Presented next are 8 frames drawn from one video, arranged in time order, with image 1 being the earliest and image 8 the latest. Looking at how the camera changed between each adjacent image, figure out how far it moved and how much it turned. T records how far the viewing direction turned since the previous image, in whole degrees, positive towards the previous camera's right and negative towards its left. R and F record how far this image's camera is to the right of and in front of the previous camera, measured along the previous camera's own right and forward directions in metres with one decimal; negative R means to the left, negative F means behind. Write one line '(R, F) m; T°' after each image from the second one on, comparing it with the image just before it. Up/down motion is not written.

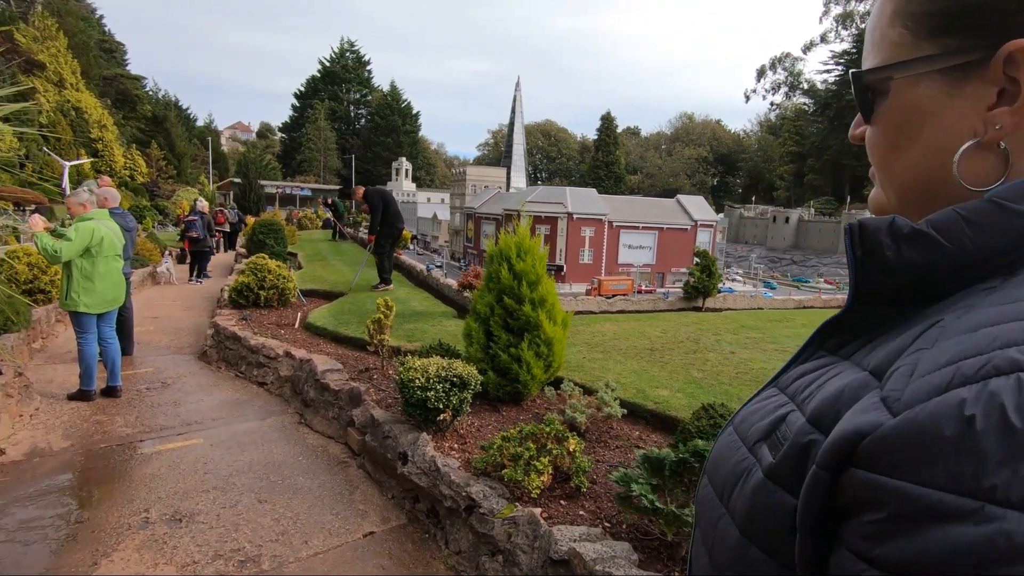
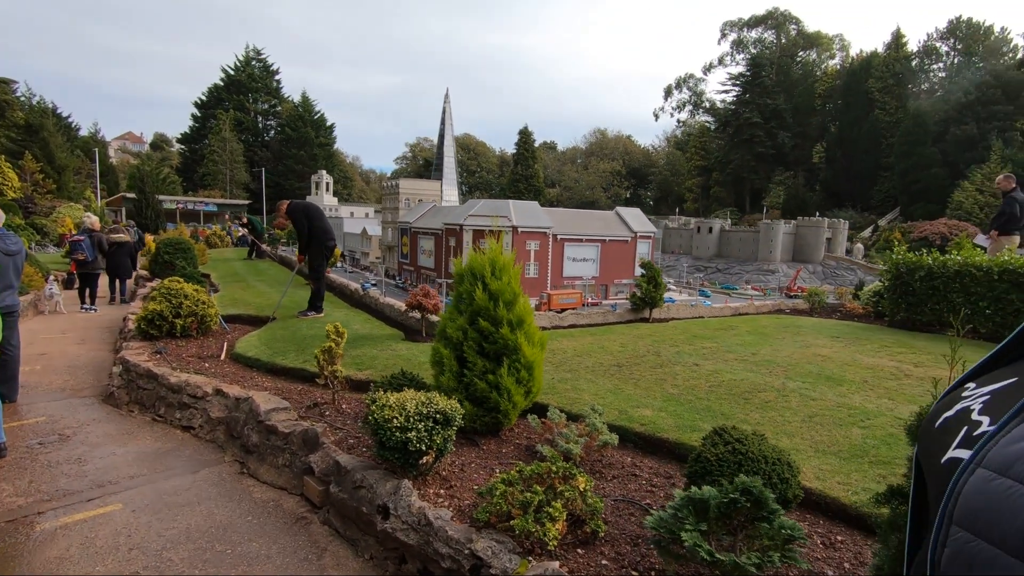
(-0.6, +0.5) m; +8°
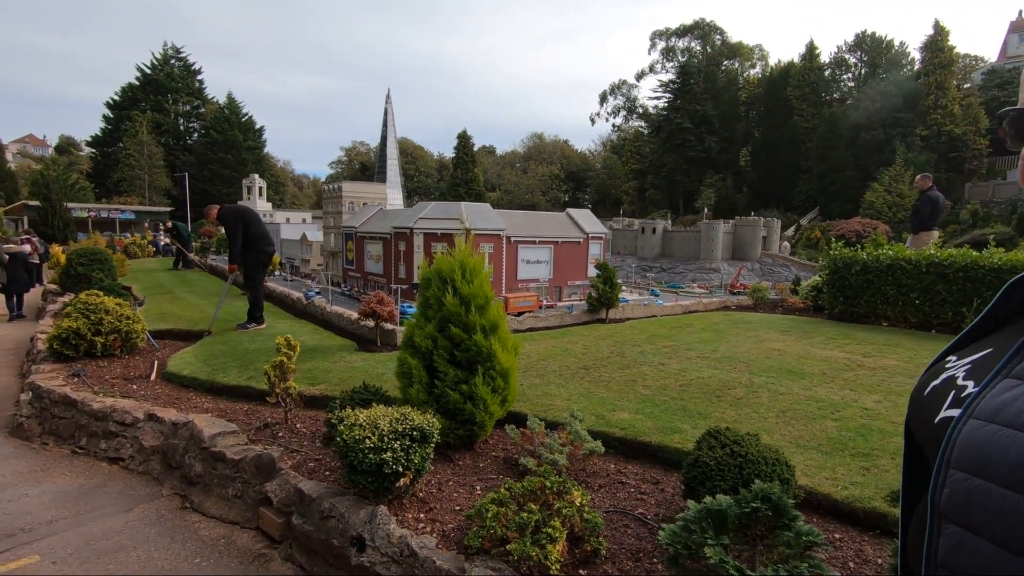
(-0.3, +0.3) m; +6°
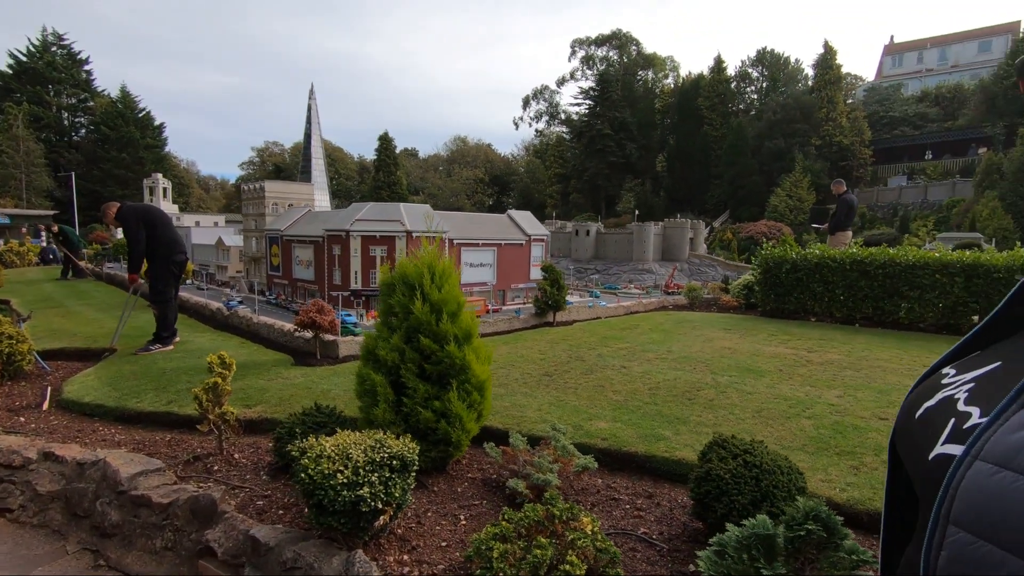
(-0.5, +0.5) m; +8°
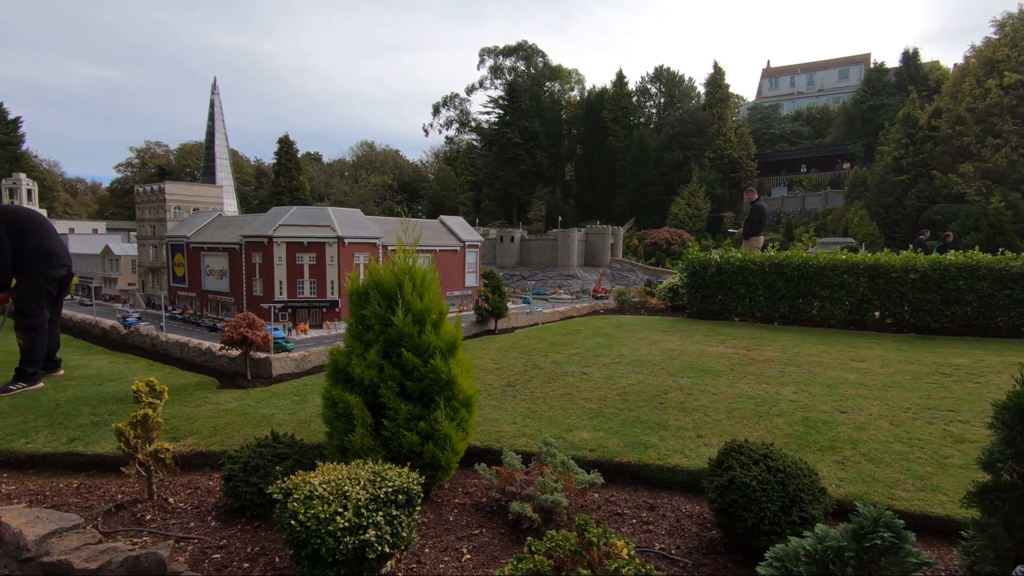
(-0.7, +0.4) m; +10°
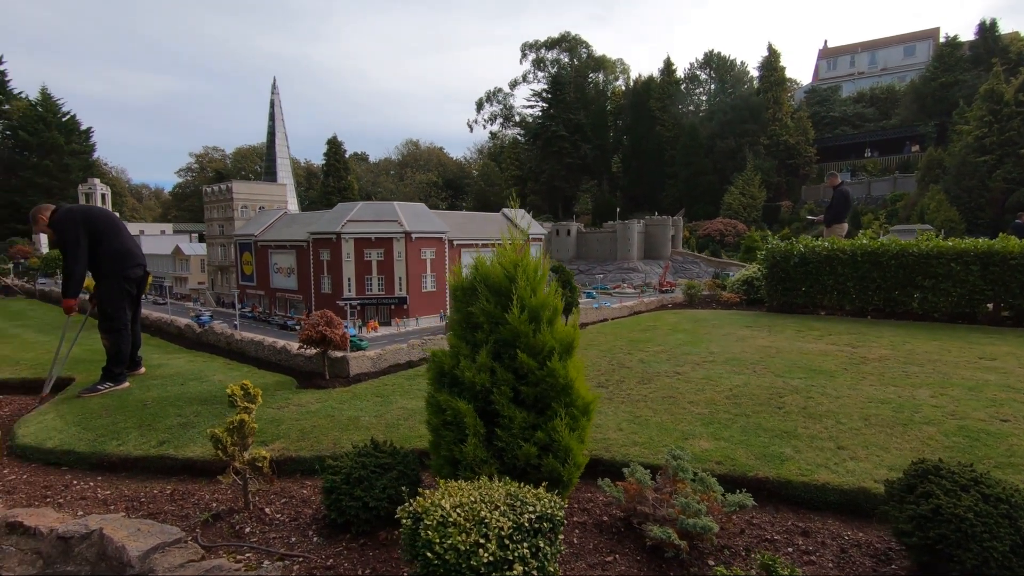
(-0.6, +0.5) m; -5°
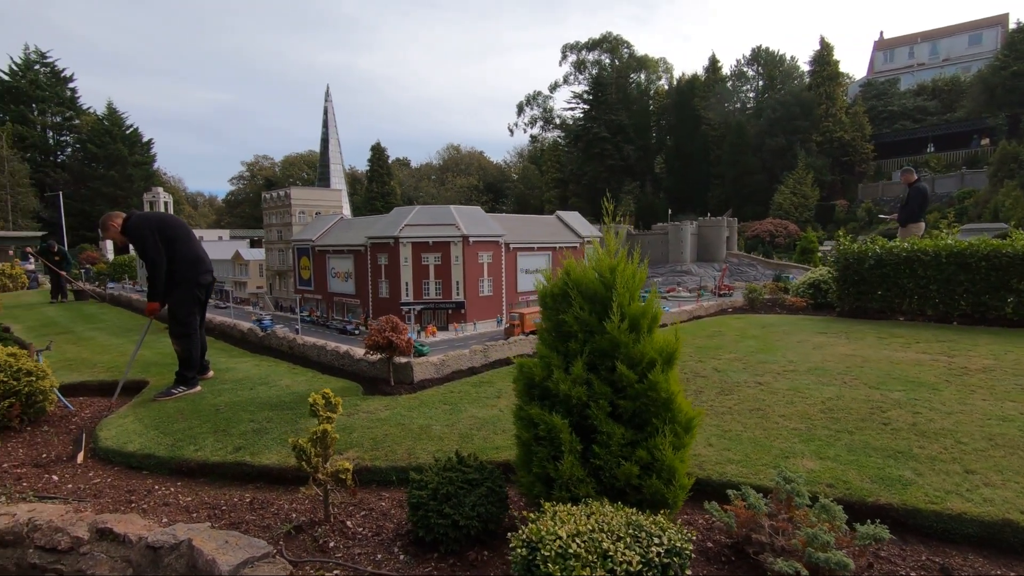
(-0.4, +0.2) m; -4°
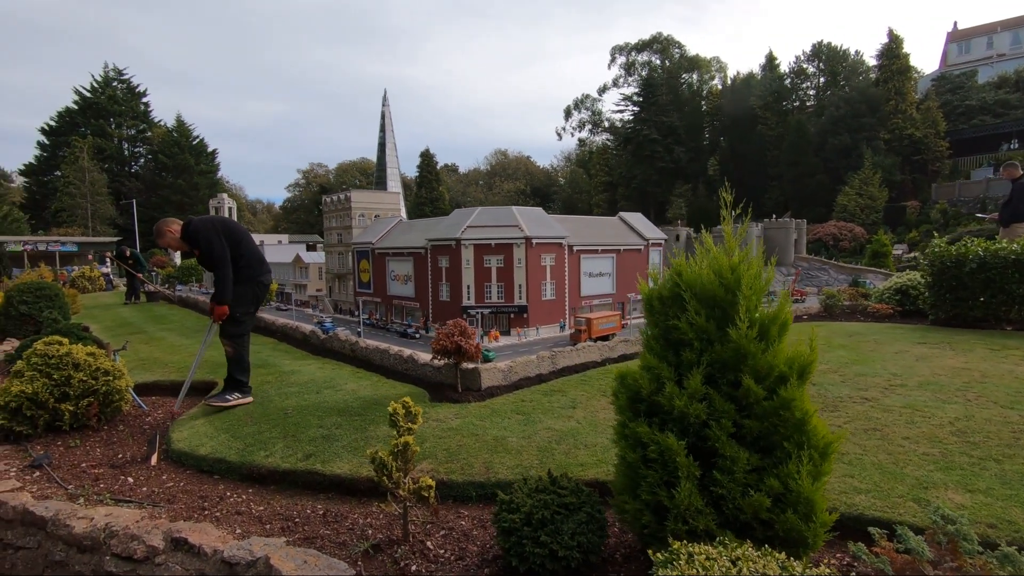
(-0.4, +0.4) m; -5°
